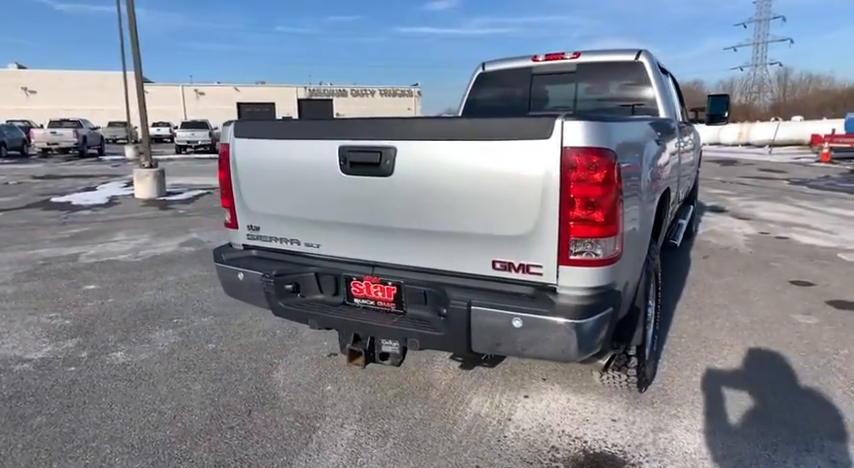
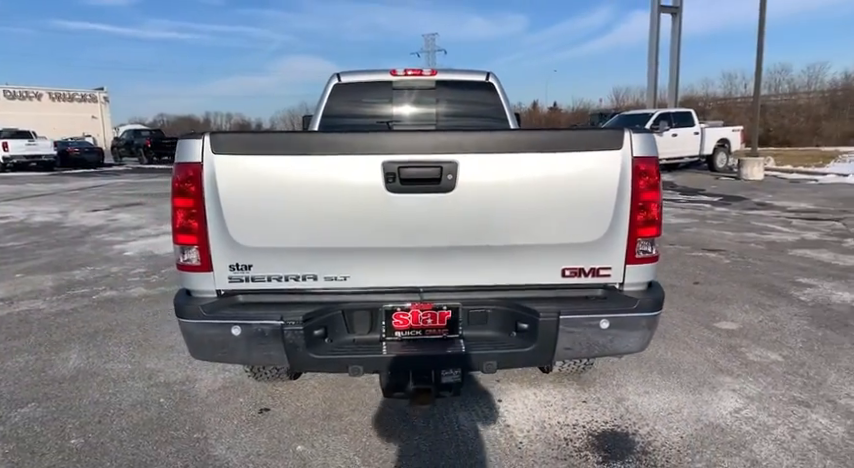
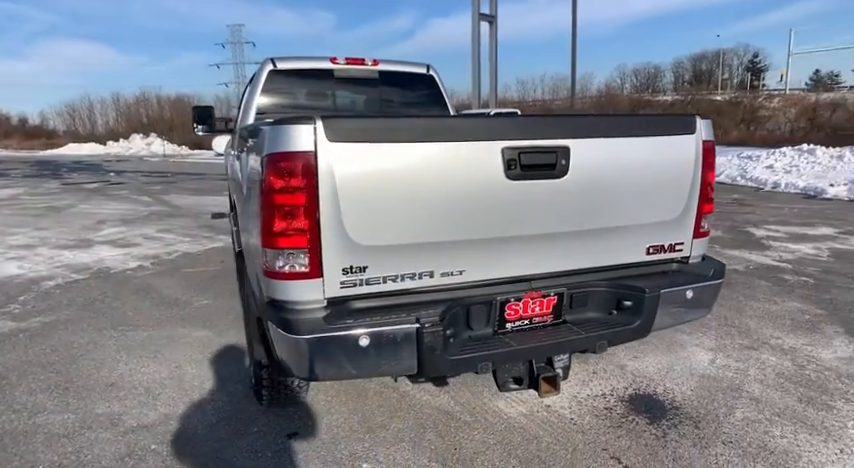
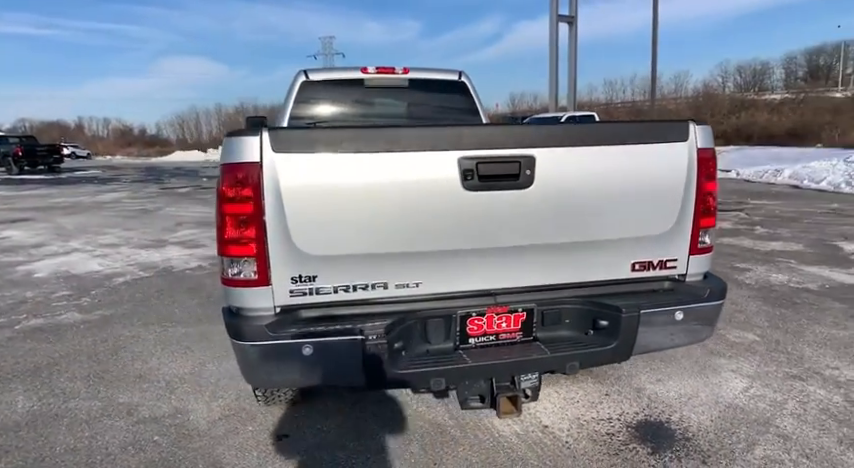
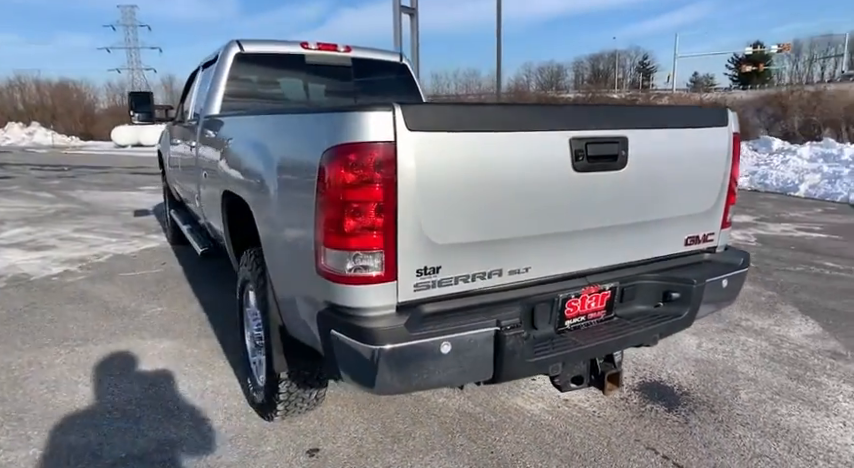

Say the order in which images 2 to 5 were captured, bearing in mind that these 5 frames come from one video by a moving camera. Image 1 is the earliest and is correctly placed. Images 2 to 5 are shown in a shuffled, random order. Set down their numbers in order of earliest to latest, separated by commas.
2, 4, 3, 5
